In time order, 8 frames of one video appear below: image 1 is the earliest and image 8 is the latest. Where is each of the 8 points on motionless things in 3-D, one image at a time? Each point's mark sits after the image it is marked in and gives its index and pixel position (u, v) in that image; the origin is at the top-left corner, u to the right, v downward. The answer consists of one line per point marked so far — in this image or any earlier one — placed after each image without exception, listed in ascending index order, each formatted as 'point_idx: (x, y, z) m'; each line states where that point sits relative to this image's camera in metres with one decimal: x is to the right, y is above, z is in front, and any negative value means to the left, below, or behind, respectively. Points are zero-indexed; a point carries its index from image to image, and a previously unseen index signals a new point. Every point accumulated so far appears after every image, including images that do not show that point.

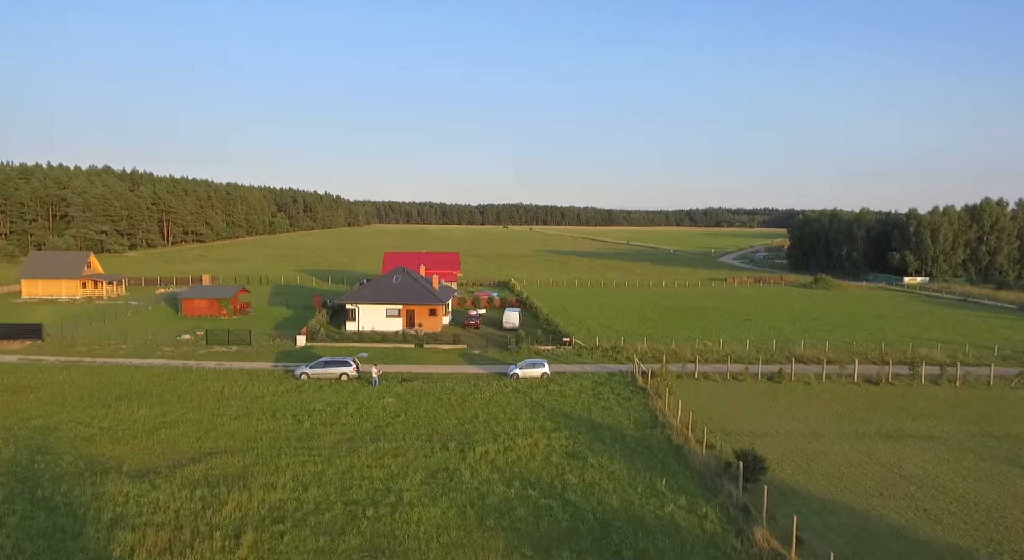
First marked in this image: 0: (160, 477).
0: (-8.9, -5.0, +17.5) m
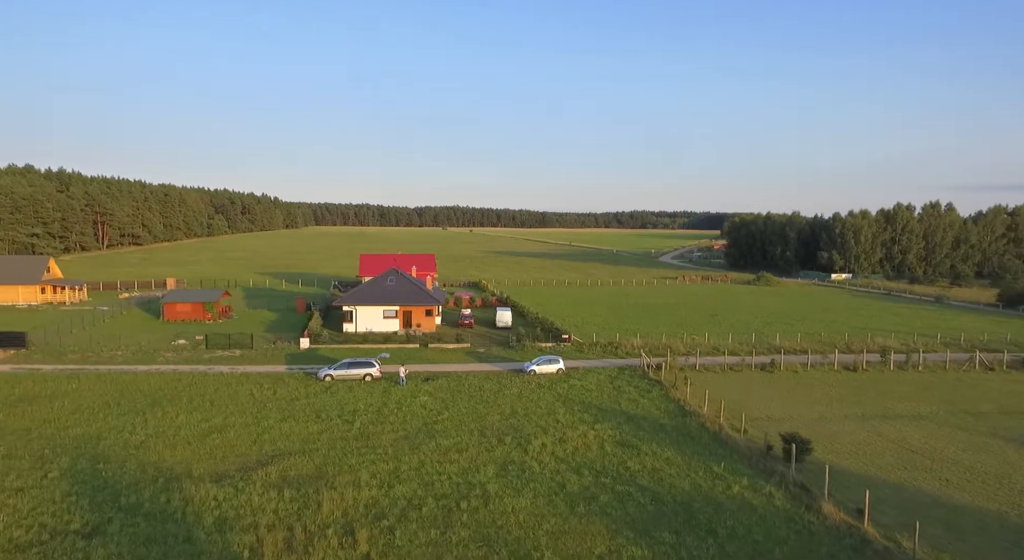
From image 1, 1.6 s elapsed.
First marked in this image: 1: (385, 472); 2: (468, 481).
0: (-6.8, -5.0, +17.2) m
1: (-3.3, -5.1, +18.2) m
2: (-1.1, -5.3, +18.1) m
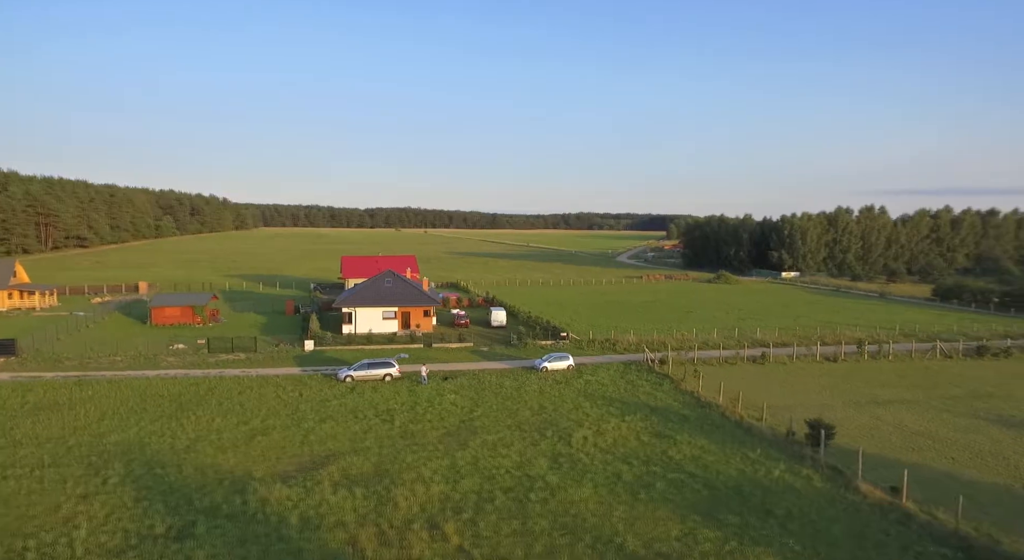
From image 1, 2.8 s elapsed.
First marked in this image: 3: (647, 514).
0: (-5.1, -5.0, +17.2) m
1: (-1.8, -5.1, +18.5) m
2: (+0.4, -5.2, +18.6) m
3: (+3.3, -5.6, +16.6) m
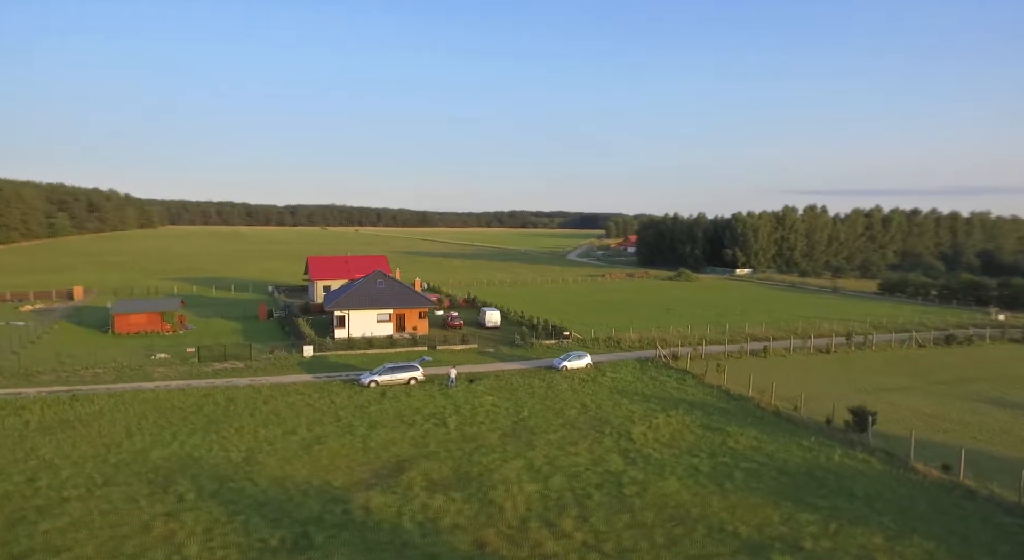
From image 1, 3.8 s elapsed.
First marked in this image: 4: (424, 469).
0: (-2.8, -5.0, +16.5) m
1: (+0.4, -5.0, +18.2) m
2: (+2.6, -5.1, +18.5) m
3: (+5.6, -5.4, +16.8) m
4: (-2.3, -4.9, +17.9) m
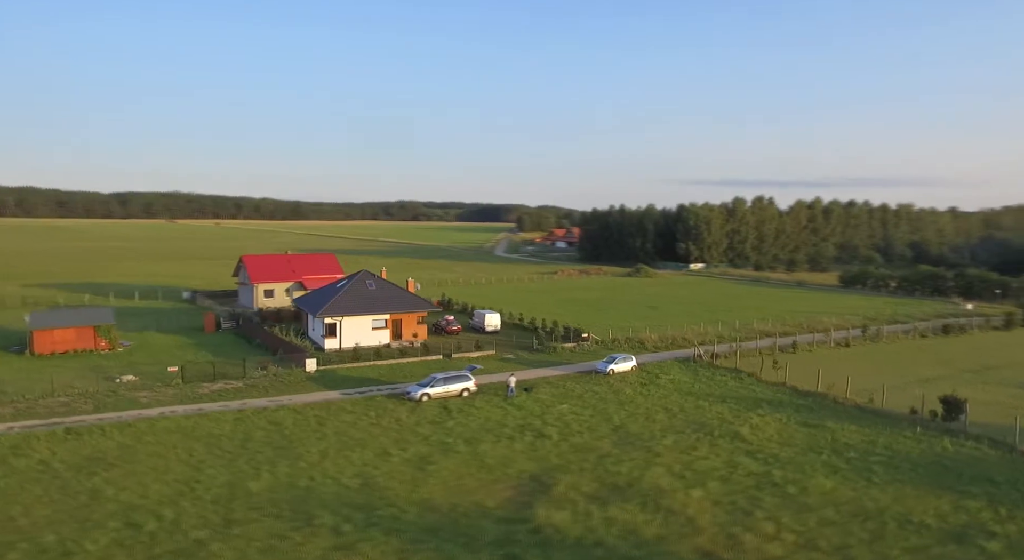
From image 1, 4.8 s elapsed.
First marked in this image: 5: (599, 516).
0: (+0.9, -5.0, +15.2) m
1: (+4.0, -4.9, +17.2) m
2: (+6.1, -4.9, +17.8) m
3: (+9.3, -5.1, +16.4) m
4: (+1.4, -4.9, +16.7) m
5: (+1.9, -5.0, +14.4) m
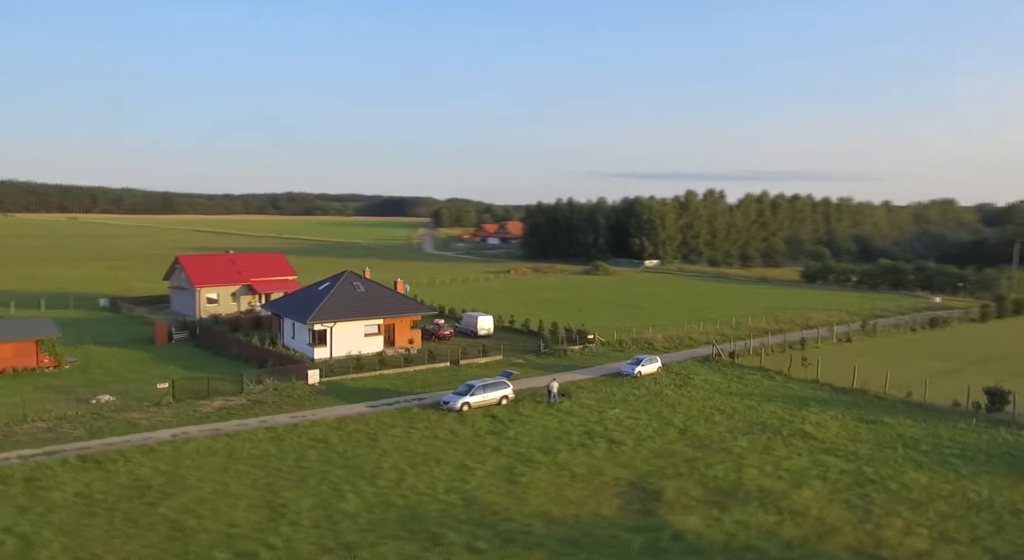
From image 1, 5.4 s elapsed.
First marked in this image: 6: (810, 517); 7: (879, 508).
0: (+3.6, -5.1, +15.1) m
1: (+6.5, -5.0, +17.3) m
2: (+8.6, -4.9, +18.0) m
3: (+11.9, -5.1, +16.9) m
4: (+3.9, -5.1, +16.6) m
5: (+4.6, -5.1, +14.4) m
6: (+6.3, -5.1, +14.7) m
7: (+8.0, -5.1, +15.1) m
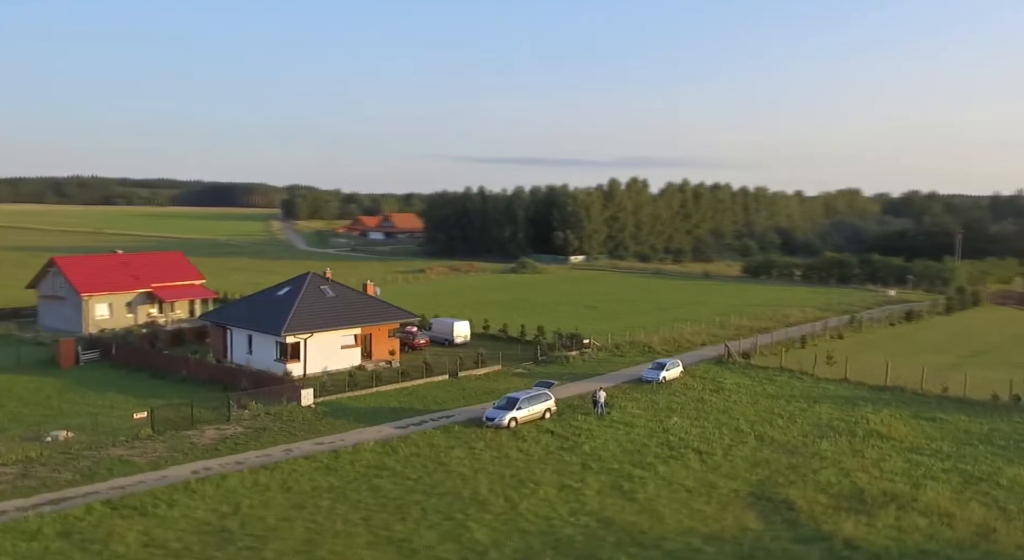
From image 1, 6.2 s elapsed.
0: (+7.0, -5.3, +15.2) m
1: (+9.5, -5.2, +17.8) m
2: (+11.5, -5.1, +18.7) m
3: (+14.9, -5.1, +18.0) m
4: (+7.1, -5.3, +16.7) m
5: (+8.1, -5.3, +14.6) m
6: (+9.7, -5.3, +15.1) m
7: (+11.4, -5.2, +15.8) m
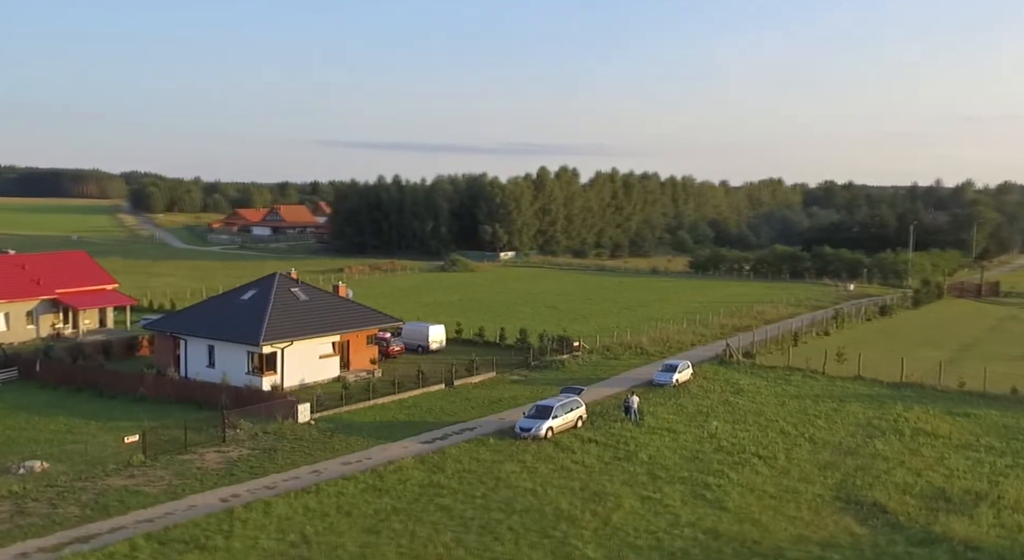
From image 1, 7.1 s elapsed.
0: (+9.6, -5.6, +15.9) m
1: (+11.9, -5.4, +18.7) m
2: (+13.8, -5.2, +19.9) m
3: (+17.3, -5.2, +19.5) m
4: (+9.6, -5.6, +17.4) m
5: (+10.8, -5.6, +15.5) m
6: (+12.3, -5.5, +16.1) m
7: (+13.9, -5.4, +16.9) m
